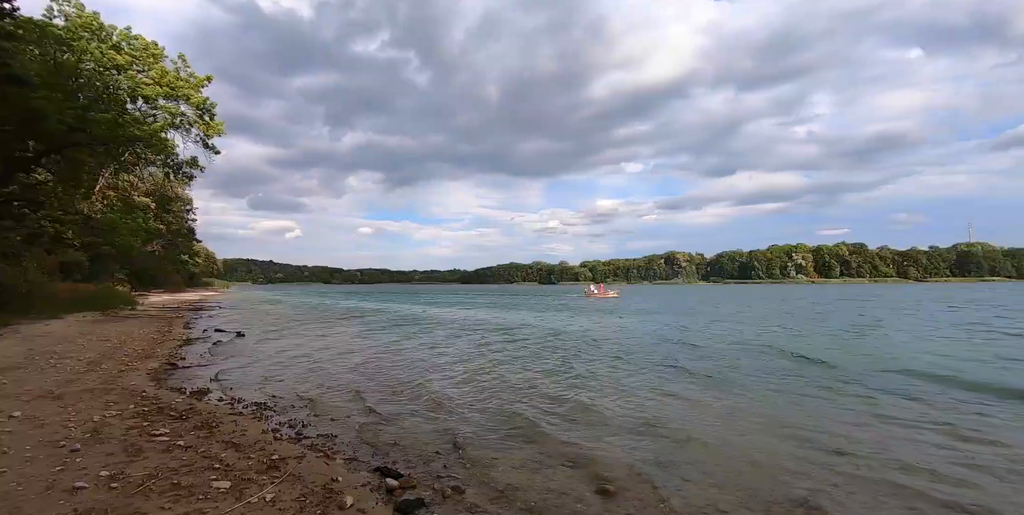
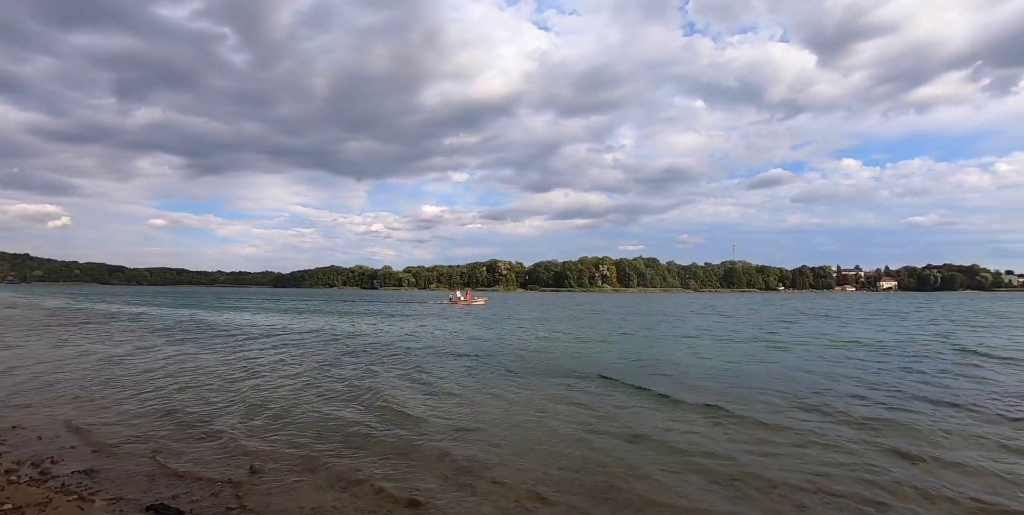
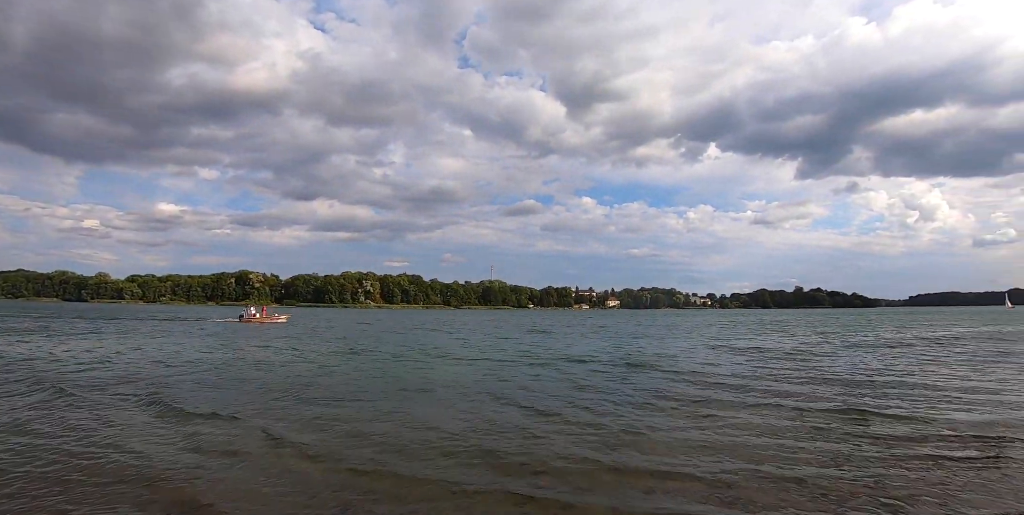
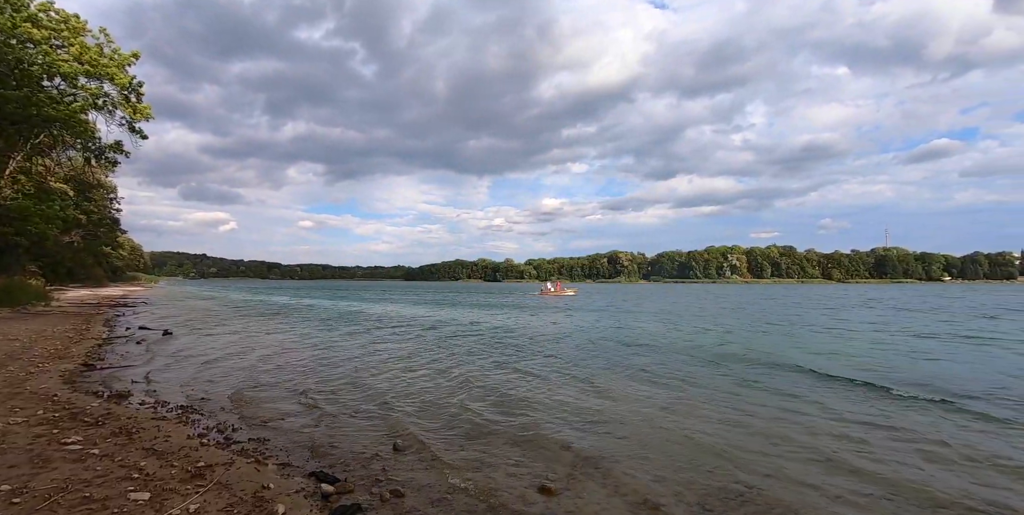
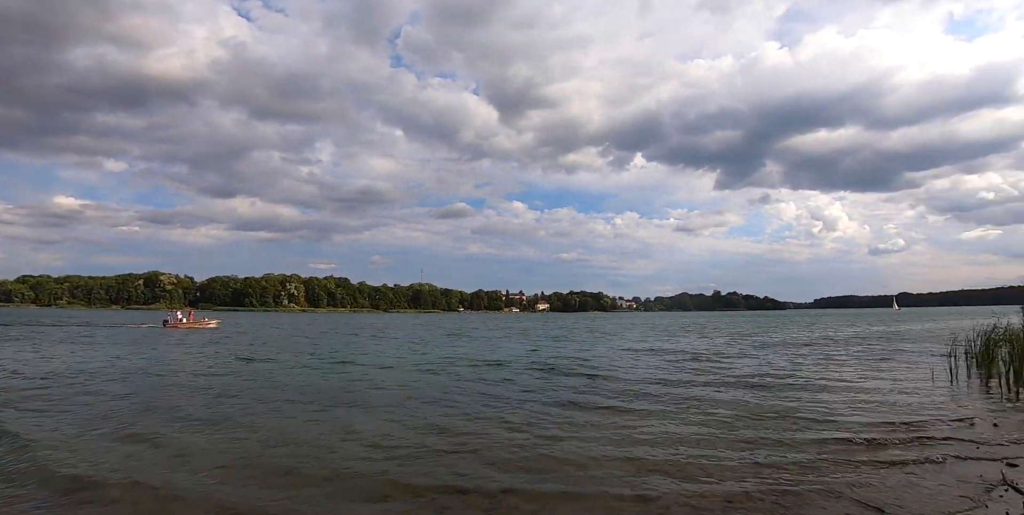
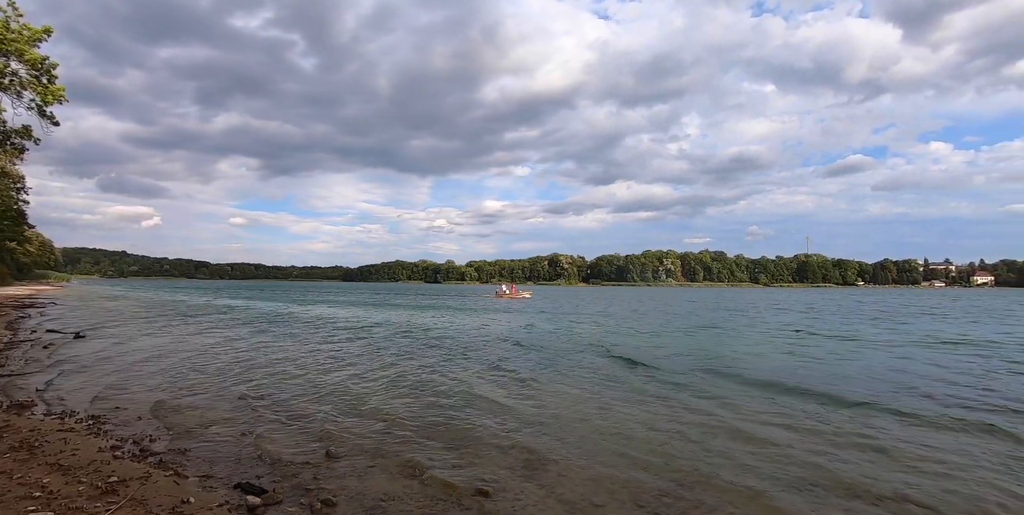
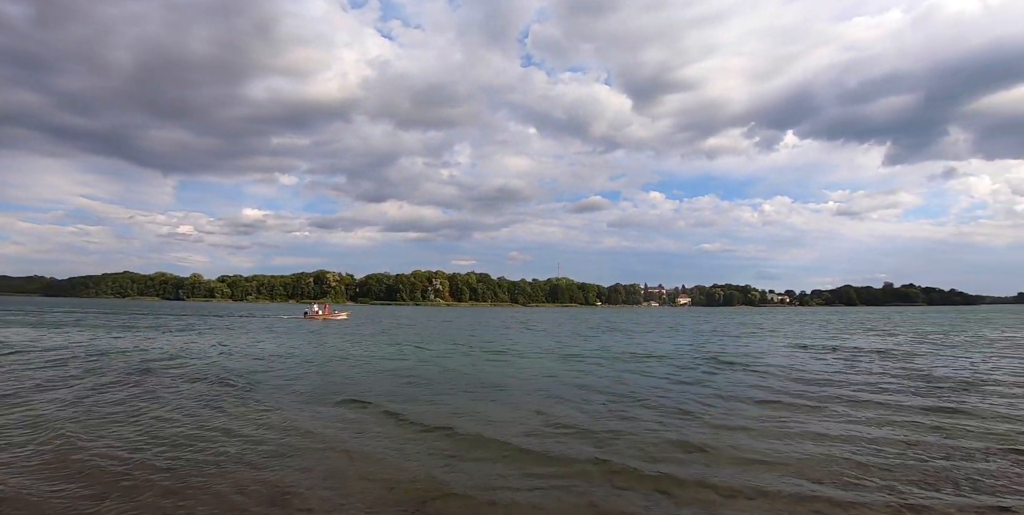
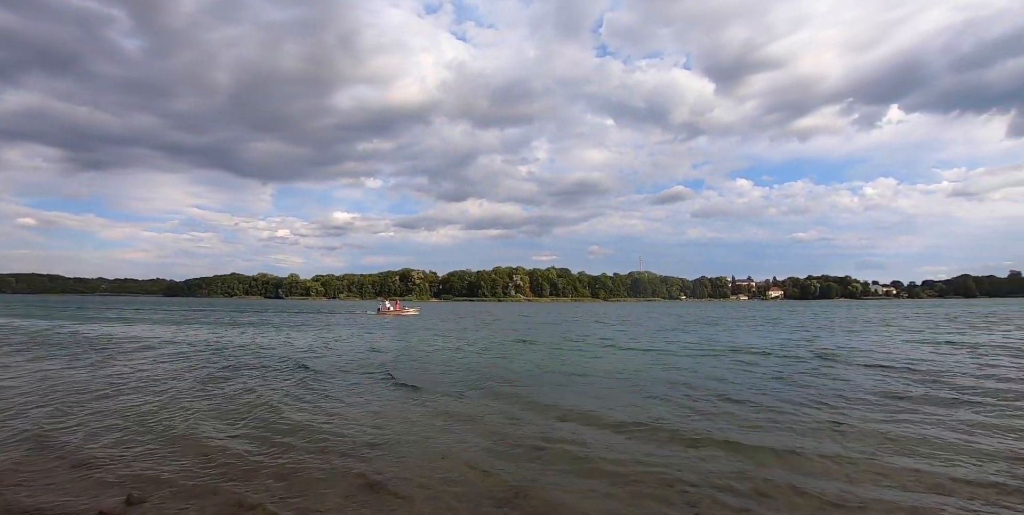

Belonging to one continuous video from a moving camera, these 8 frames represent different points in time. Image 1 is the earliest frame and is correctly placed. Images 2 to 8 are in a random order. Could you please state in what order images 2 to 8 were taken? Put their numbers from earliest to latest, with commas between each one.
4, 6, 2, 8, 7, 3, 5
